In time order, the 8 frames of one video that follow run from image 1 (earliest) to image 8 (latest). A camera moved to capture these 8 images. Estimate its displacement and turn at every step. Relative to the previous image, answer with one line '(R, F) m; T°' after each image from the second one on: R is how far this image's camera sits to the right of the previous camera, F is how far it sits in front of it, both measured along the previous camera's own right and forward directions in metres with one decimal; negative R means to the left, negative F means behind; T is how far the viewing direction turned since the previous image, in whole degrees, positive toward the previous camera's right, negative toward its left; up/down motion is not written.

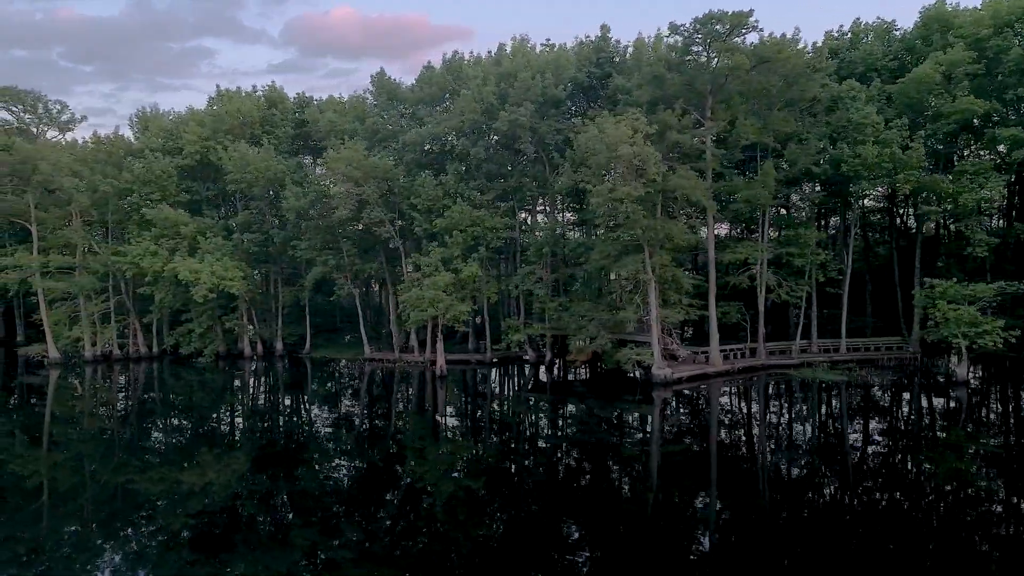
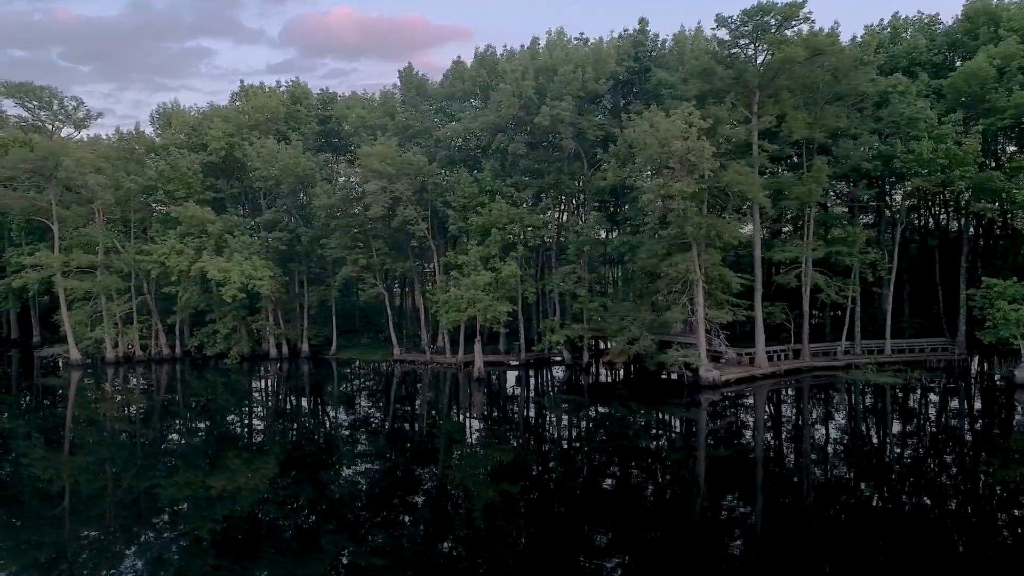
(-1.8, +0.8) m; 0°
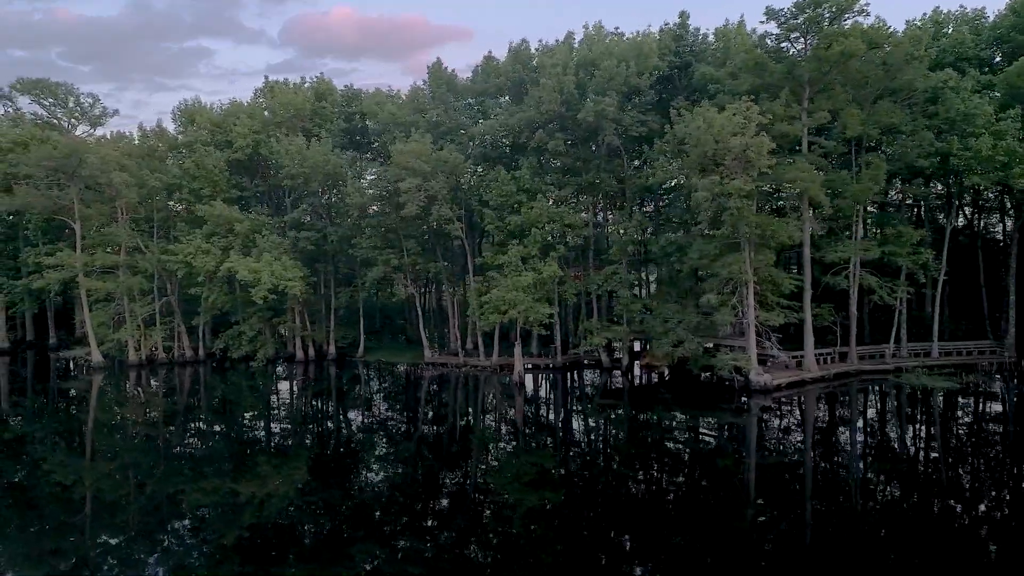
(-1.7, +0.8) m; 0°
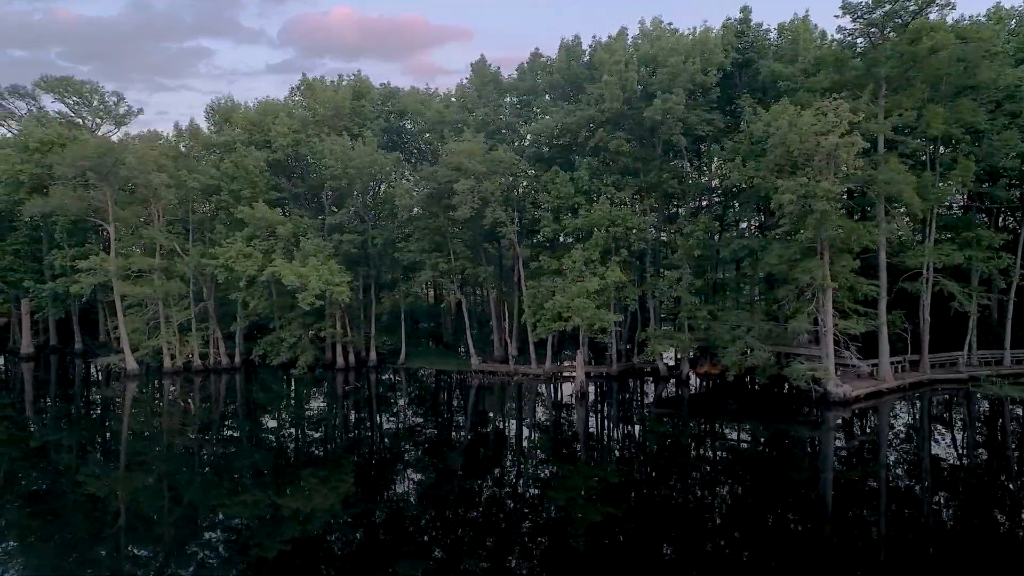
(-2.5, +1.1) m; 0°
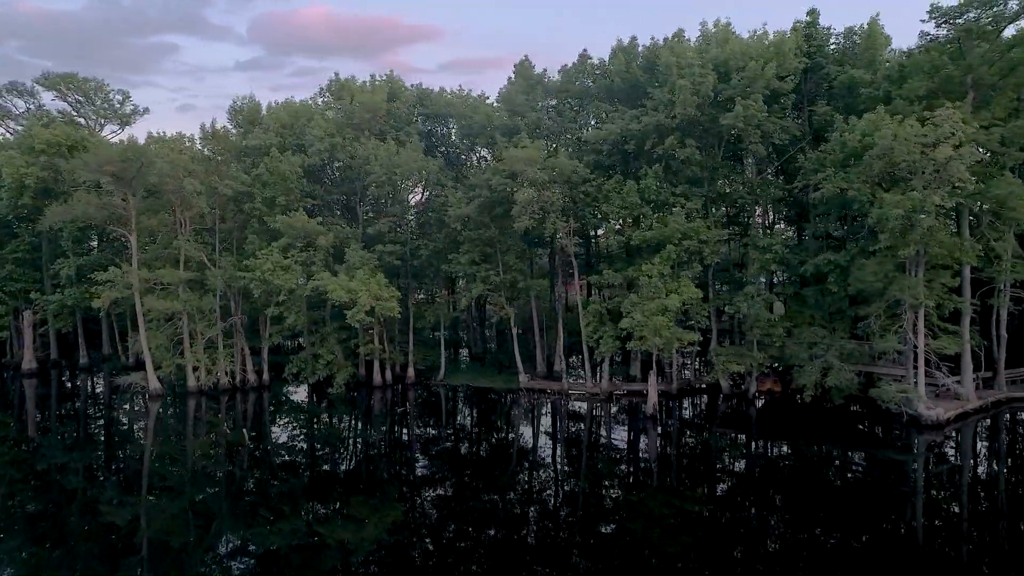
(-3.4, +1.6) m; +2°
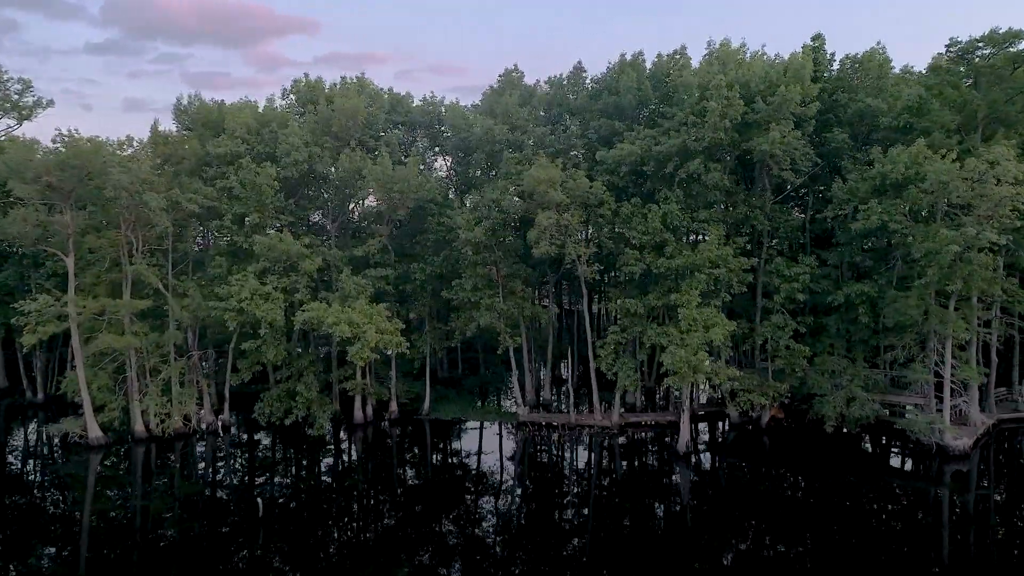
(-4.2, +2.4) m; +9°
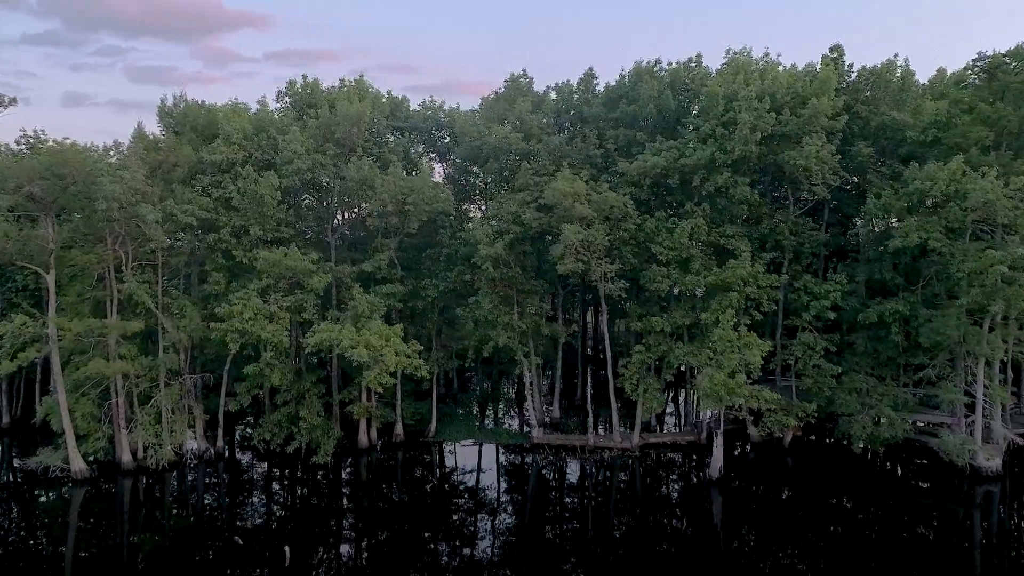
(-2.1, +1.3) m; +3°
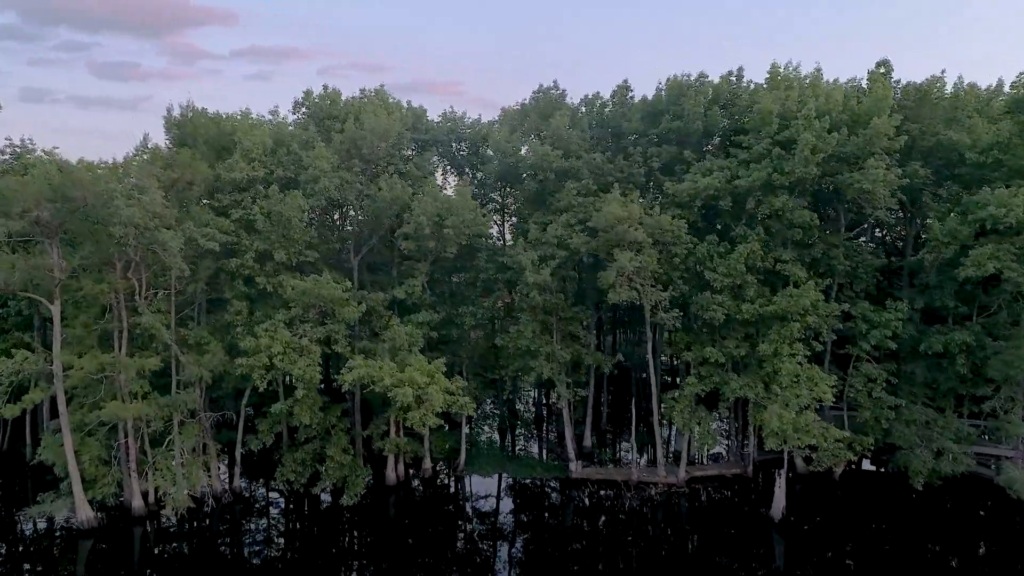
(-2.4, +1.5) m; +2°
